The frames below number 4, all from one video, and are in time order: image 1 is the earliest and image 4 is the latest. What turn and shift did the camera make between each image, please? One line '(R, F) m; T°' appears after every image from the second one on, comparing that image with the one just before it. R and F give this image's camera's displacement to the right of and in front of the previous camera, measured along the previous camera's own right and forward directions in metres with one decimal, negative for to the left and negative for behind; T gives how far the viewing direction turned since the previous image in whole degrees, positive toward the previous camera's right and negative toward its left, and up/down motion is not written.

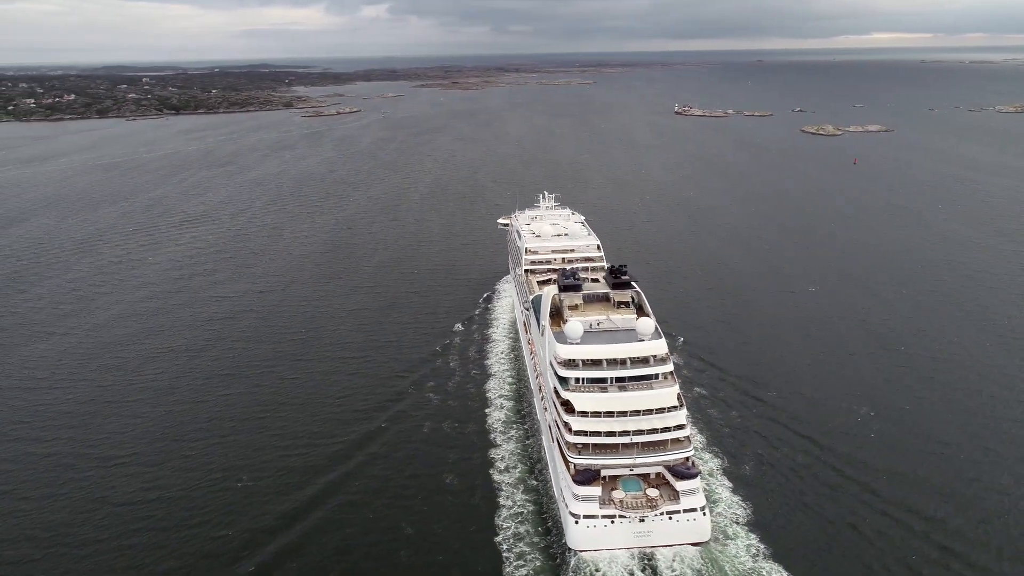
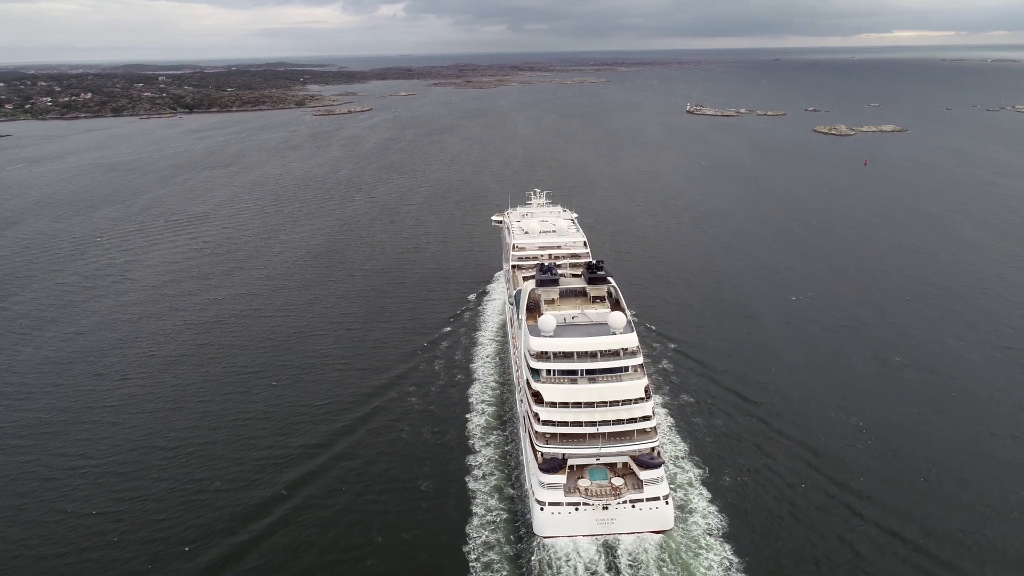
(+1.4, +0.2) m; -1°
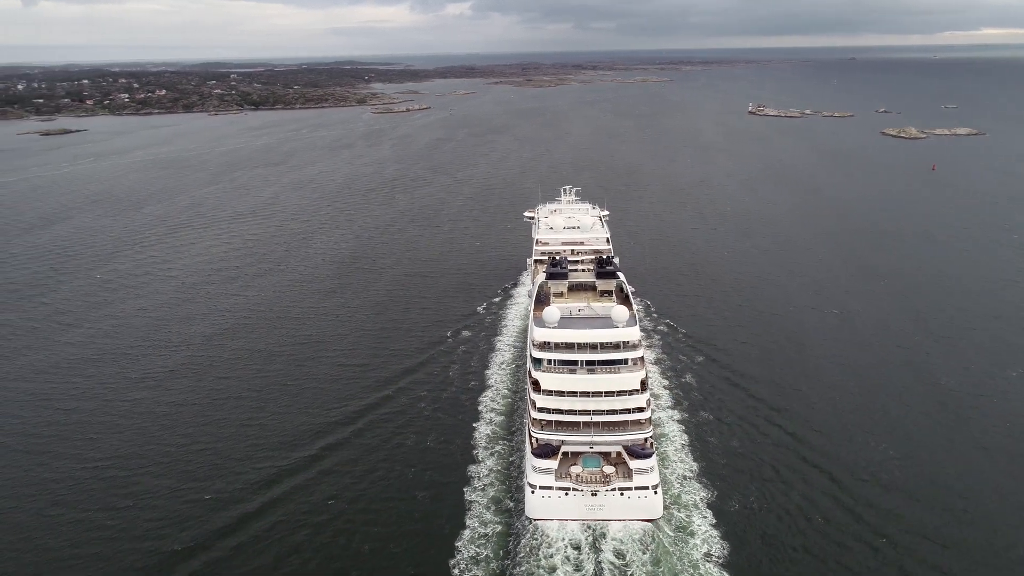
(+2.0, +0.5) m; -5°
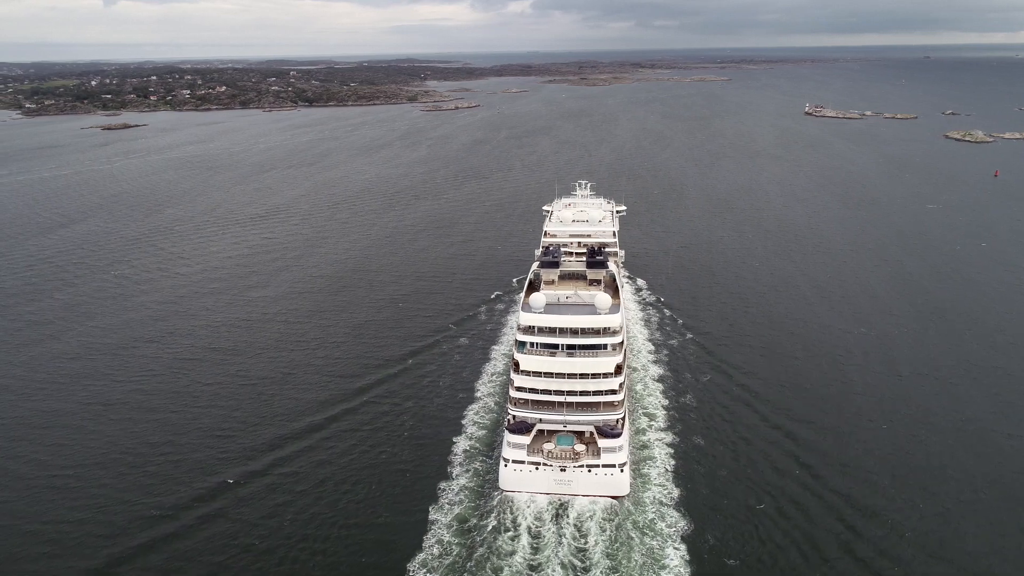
(+3.0, +1.1) m; -4°
